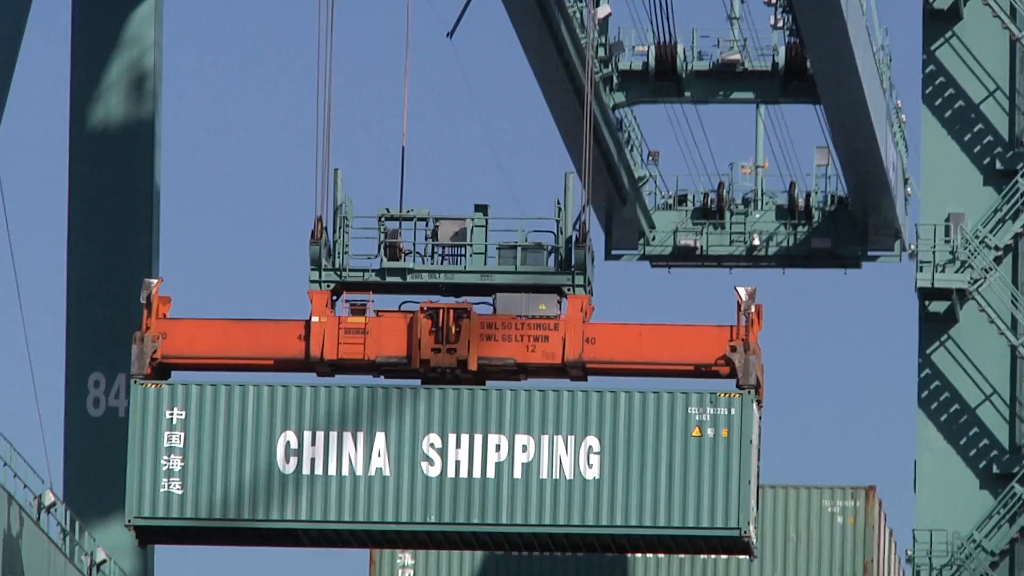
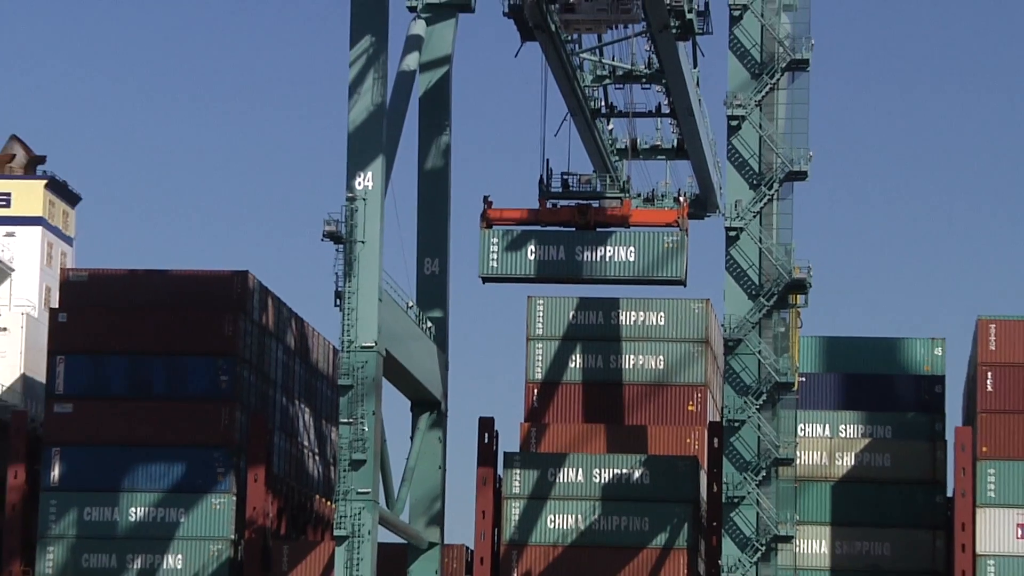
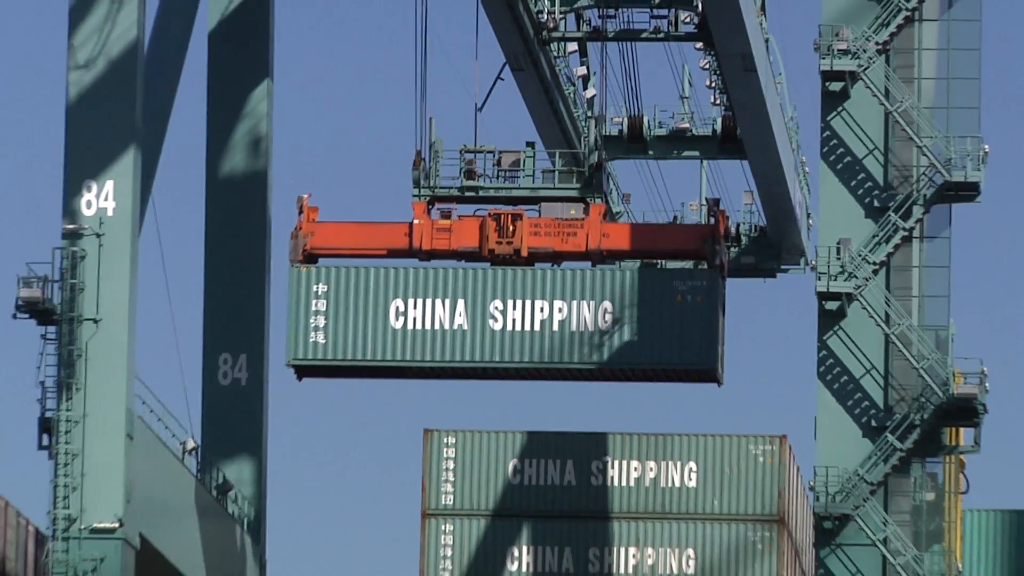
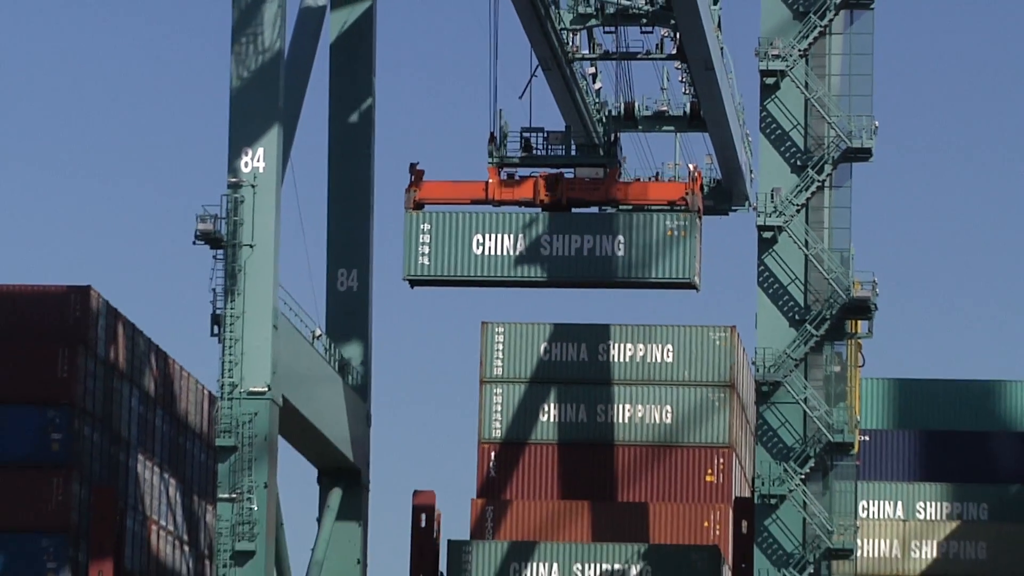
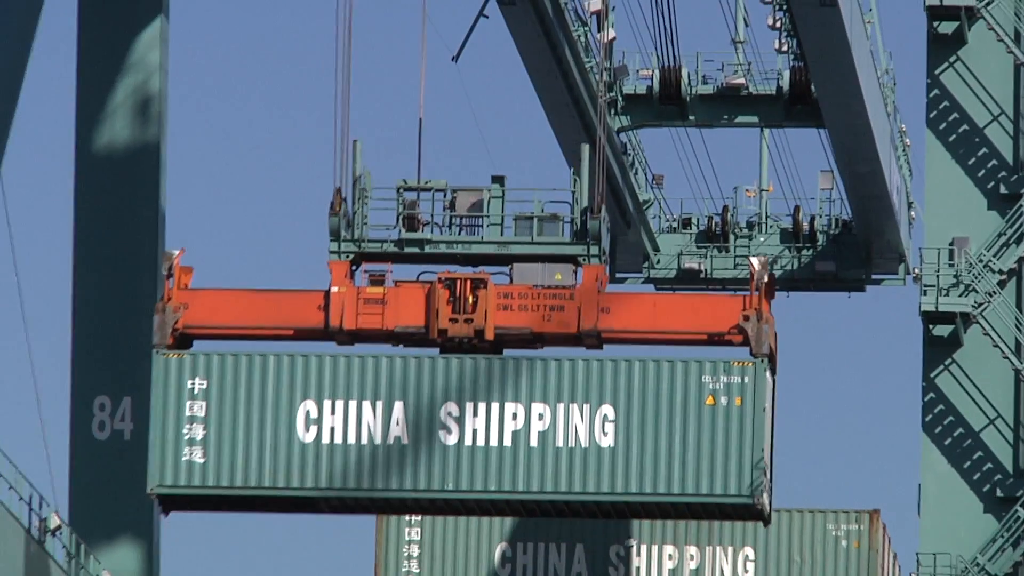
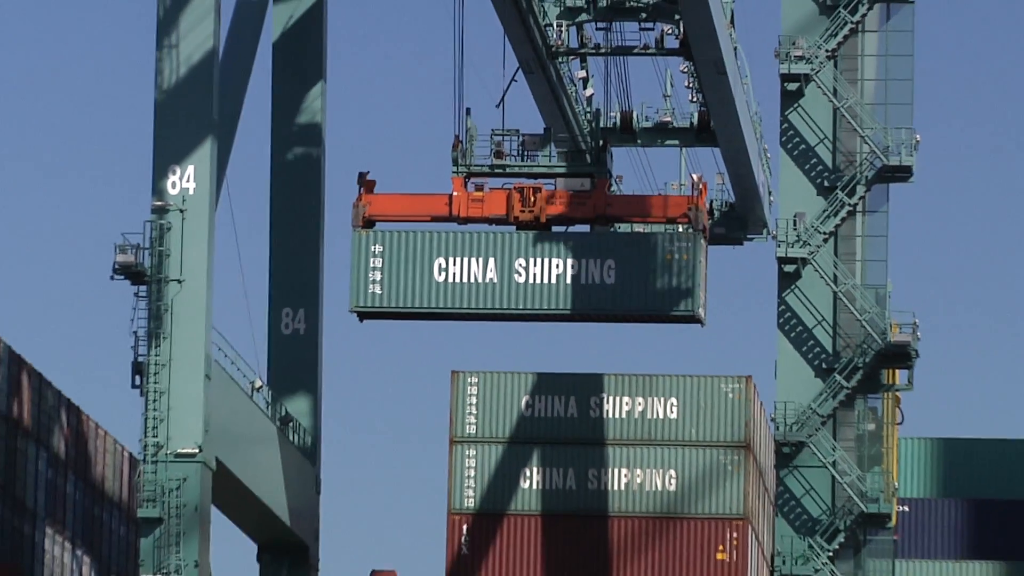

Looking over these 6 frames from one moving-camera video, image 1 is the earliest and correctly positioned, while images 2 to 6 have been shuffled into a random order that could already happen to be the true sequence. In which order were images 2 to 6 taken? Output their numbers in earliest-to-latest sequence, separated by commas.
5, 3, 6, 4, 2
